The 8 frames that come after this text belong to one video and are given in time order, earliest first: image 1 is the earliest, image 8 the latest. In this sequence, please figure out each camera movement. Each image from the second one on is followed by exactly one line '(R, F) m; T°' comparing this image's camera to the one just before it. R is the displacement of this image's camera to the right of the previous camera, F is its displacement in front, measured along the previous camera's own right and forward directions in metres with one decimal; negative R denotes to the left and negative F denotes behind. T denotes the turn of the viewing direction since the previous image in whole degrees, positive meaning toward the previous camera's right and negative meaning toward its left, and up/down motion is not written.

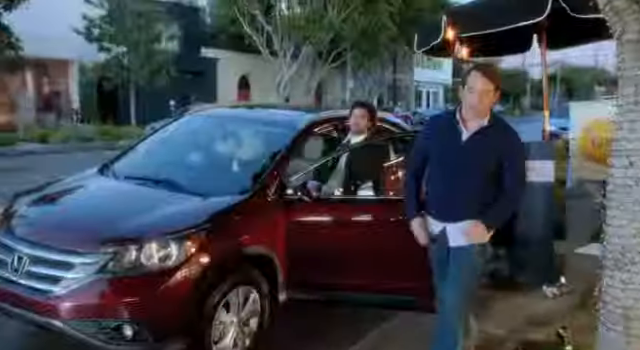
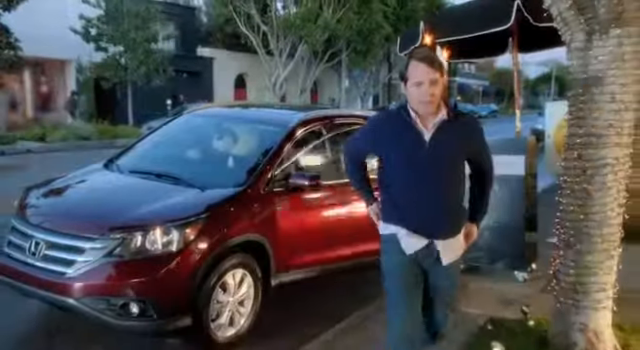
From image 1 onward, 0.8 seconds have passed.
(+0.1, -0.4) m; 0°
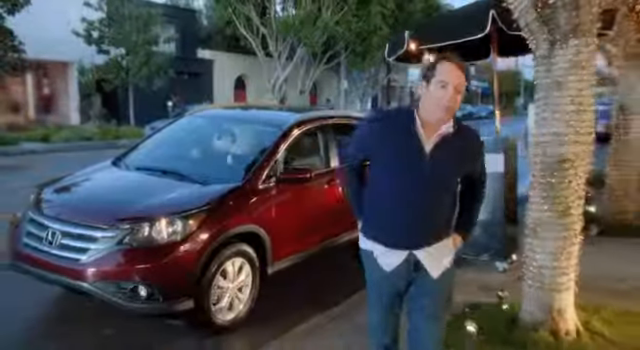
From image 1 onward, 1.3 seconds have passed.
(+0.1, -0.3) m; 0°
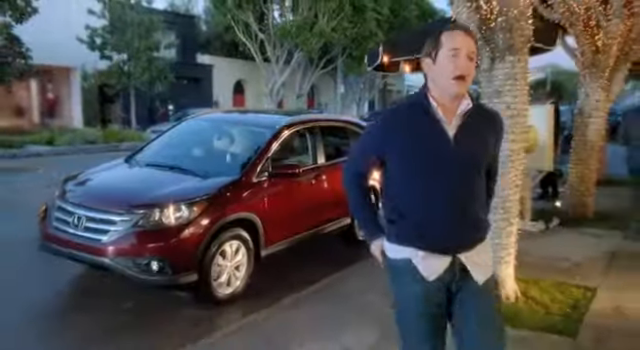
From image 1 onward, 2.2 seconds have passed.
(+0.1, -0.7) m; 0°
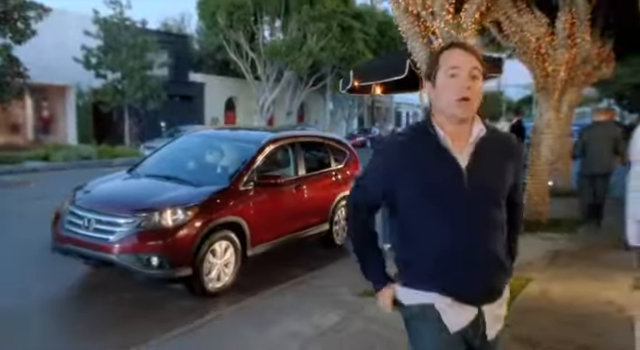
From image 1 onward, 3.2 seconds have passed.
(+0.2, -0.8) m; +1°
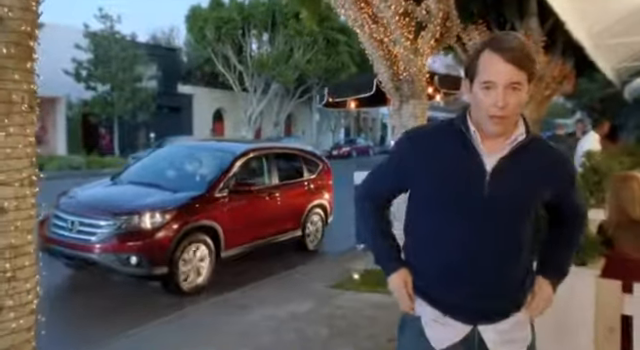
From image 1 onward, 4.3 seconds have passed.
(+0.2, -0.7) m; +1°
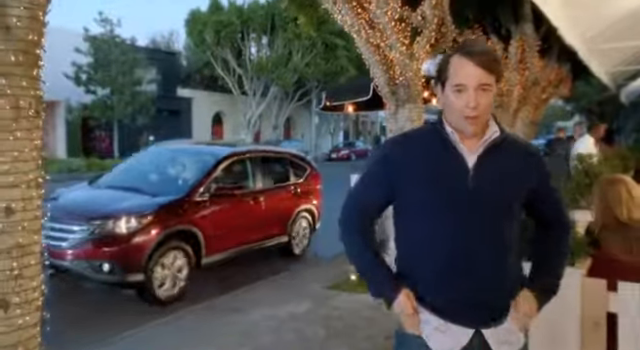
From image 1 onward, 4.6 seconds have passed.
(0.0, -0.1) m; 0°
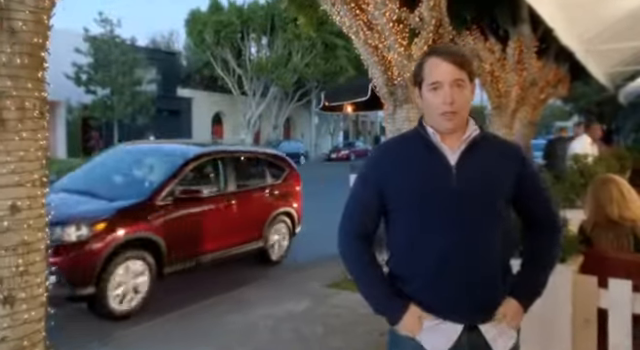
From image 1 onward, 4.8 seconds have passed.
(0.0, -0.1) m; 0°
